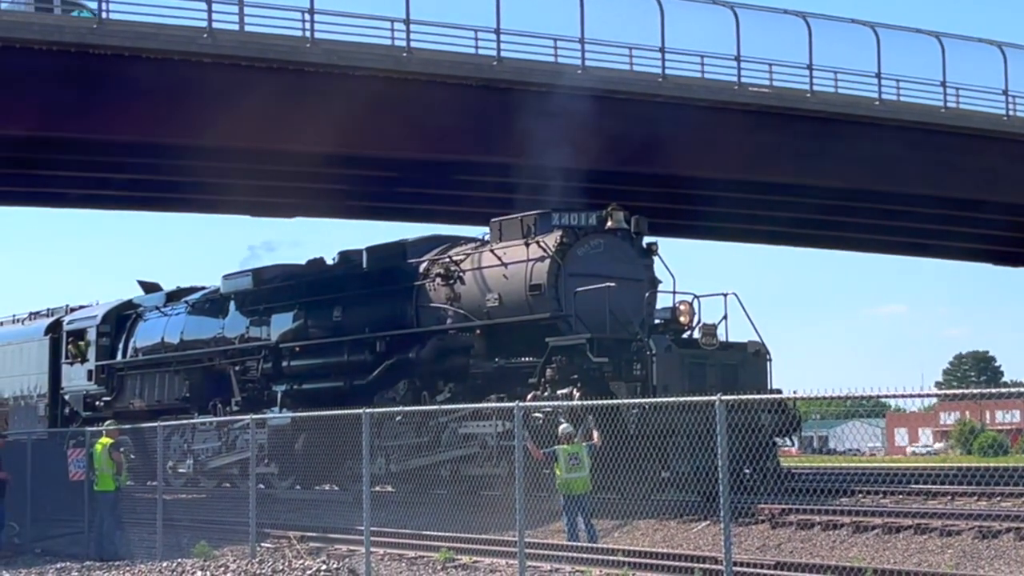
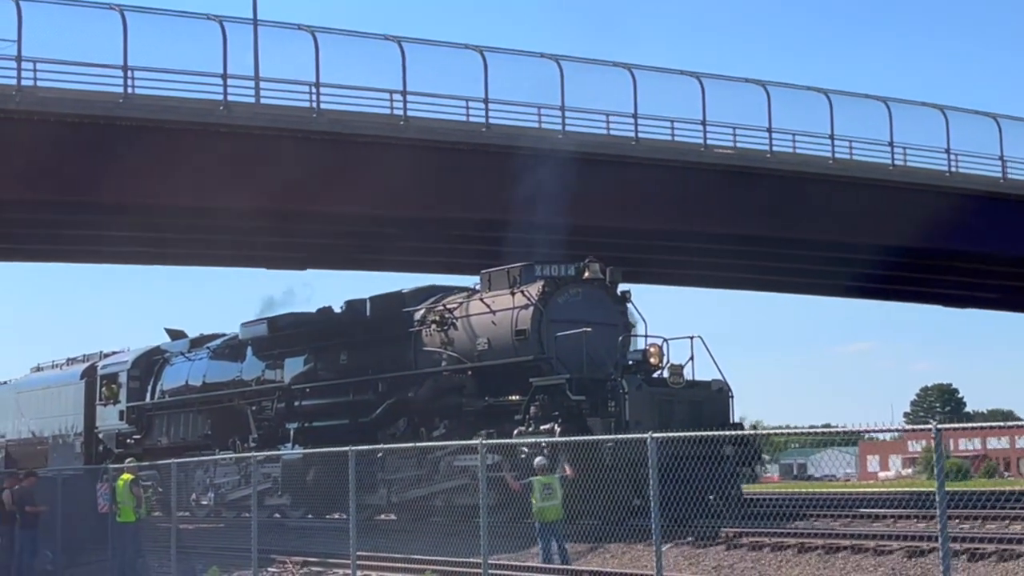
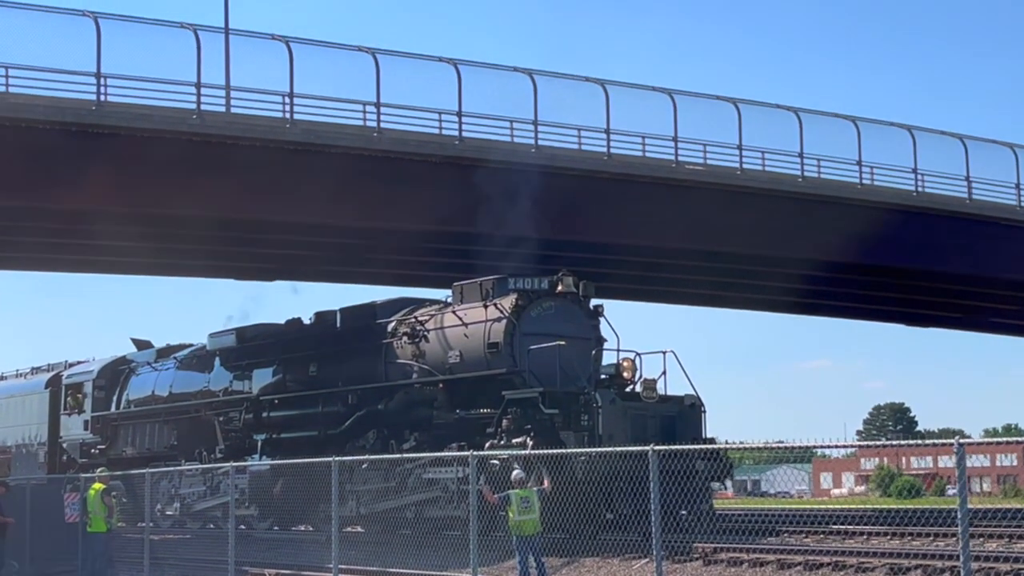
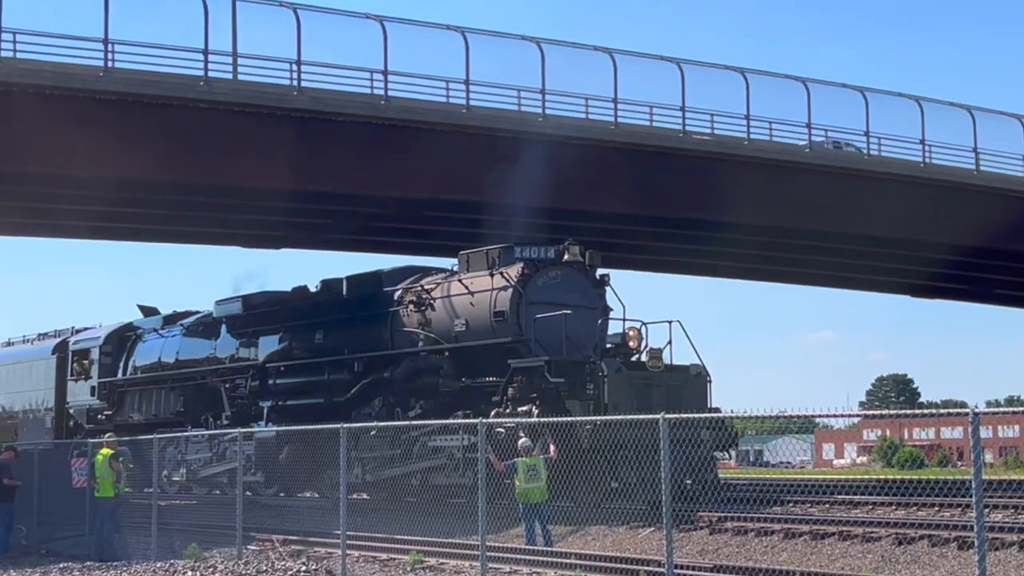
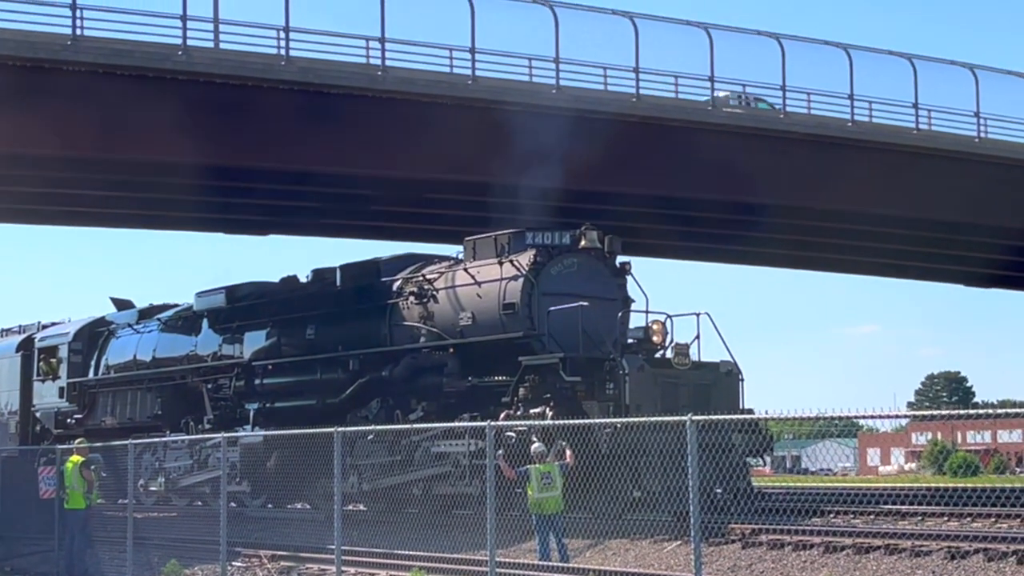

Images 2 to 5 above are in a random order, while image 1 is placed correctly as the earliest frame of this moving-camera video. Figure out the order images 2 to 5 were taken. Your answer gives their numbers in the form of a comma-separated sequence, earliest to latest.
5, 4, 3, 2
